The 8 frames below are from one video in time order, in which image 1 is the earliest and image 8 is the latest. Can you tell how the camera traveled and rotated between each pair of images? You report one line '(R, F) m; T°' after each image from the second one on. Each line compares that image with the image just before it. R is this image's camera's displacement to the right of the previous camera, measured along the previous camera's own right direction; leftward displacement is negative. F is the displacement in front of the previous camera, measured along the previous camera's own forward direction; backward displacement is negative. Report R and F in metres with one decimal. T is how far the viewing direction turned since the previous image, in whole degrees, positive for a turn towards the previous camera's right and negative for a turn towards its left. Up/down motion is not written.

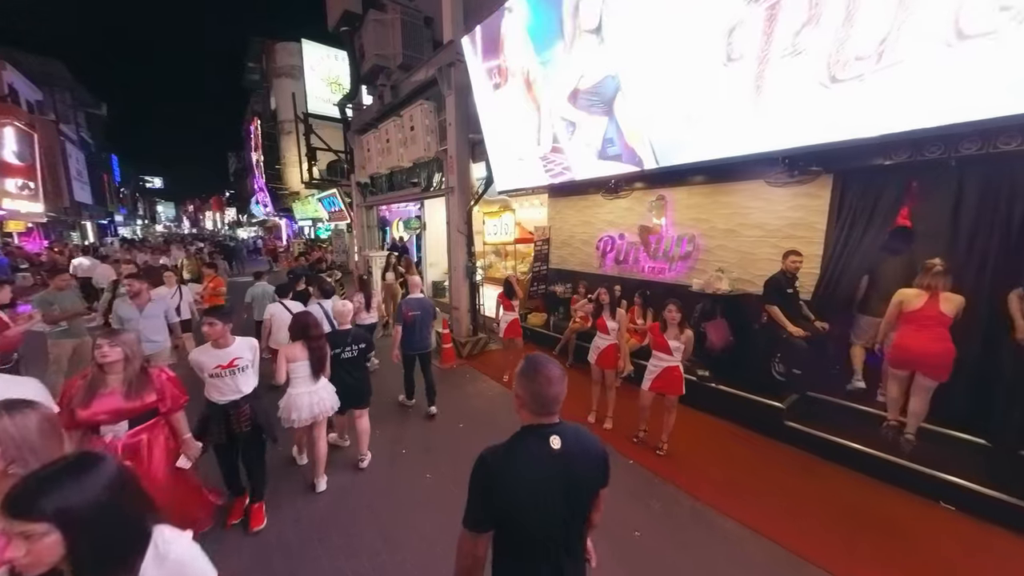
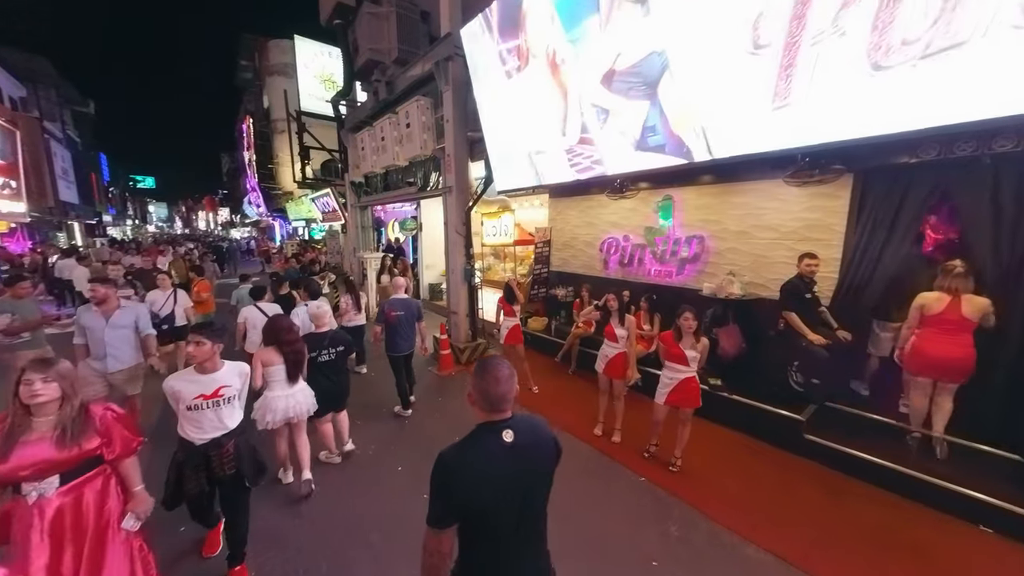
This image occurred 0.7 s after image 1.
(-0.1, +0.3) m; +1°
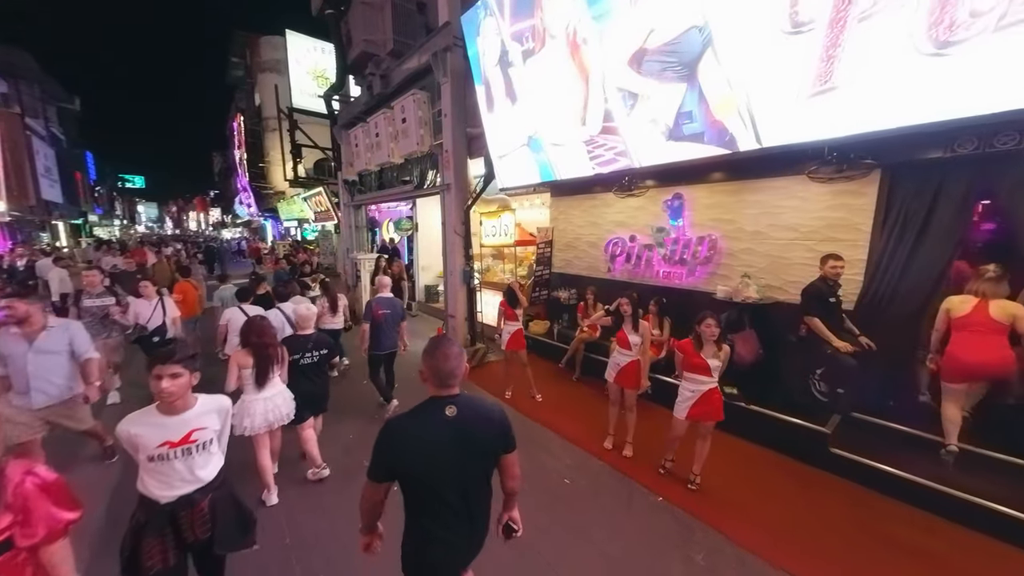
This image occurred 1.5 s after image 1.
(-0.1, +0.3) m; +1°
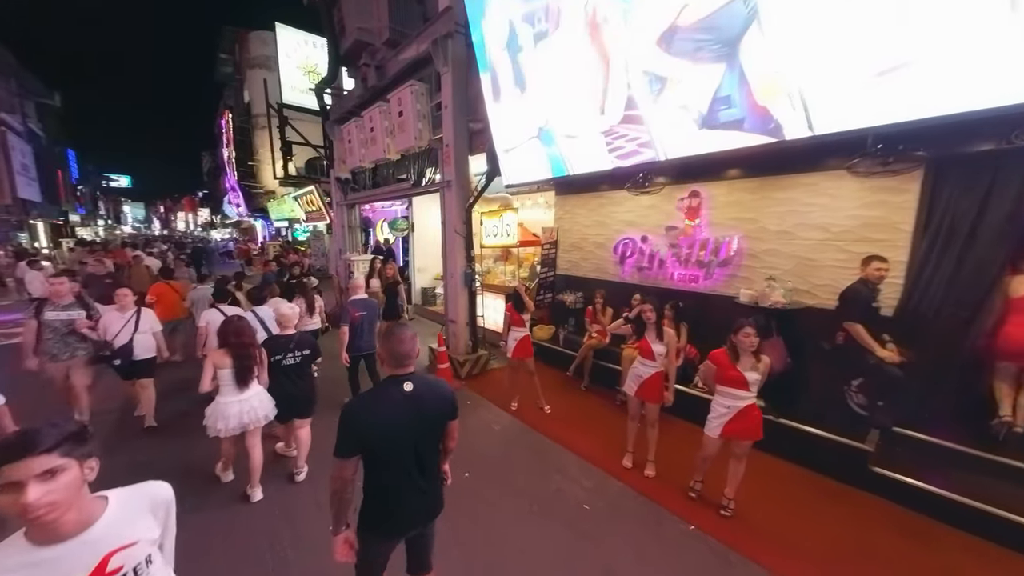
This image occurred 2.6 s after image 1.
(-0.2, +0.4) m; +1°
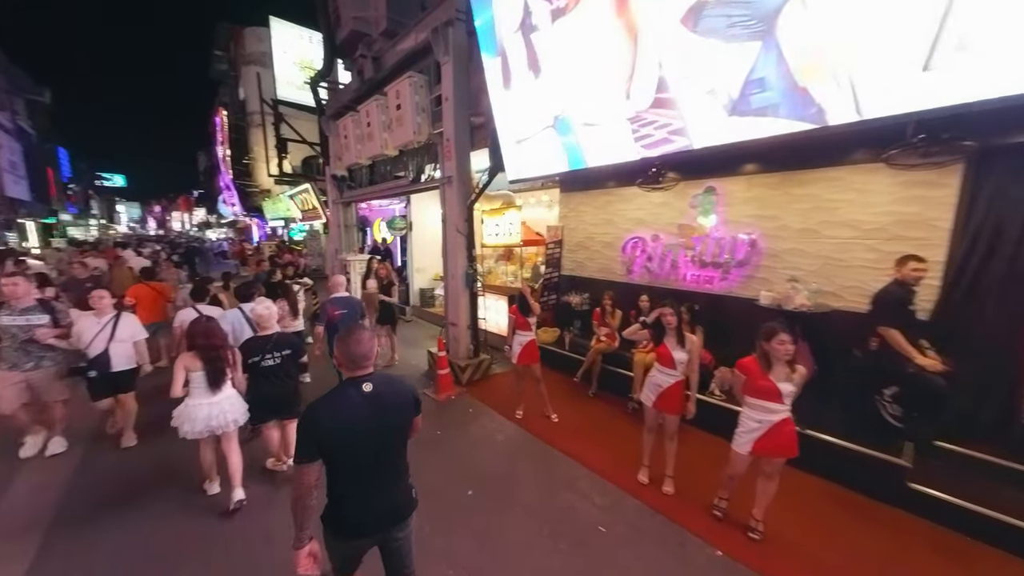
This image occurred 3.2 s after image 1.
(-0.1, +0.3) m; 0°
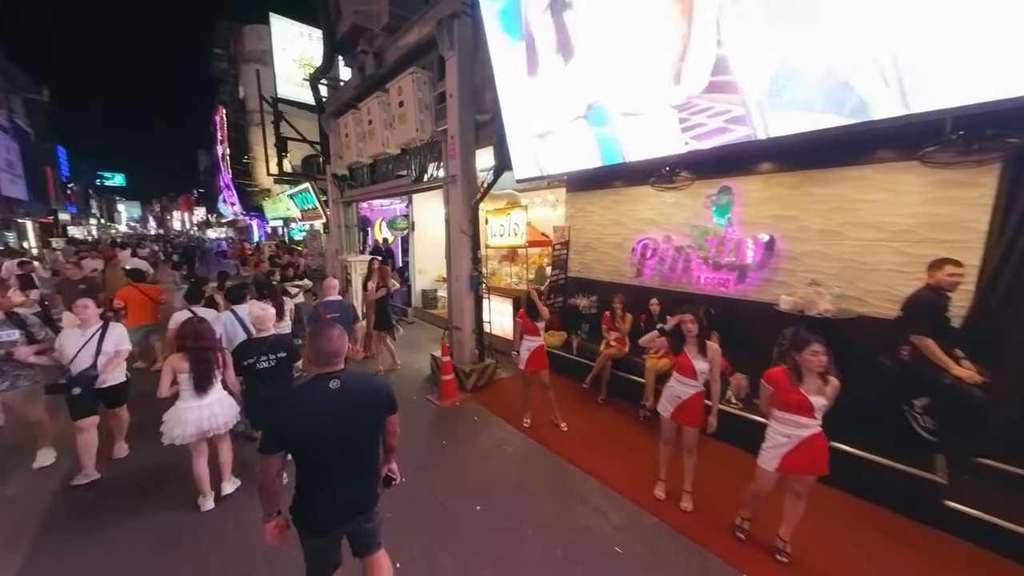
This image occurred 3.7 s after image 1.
(-0.1, +0.2) m; 0°
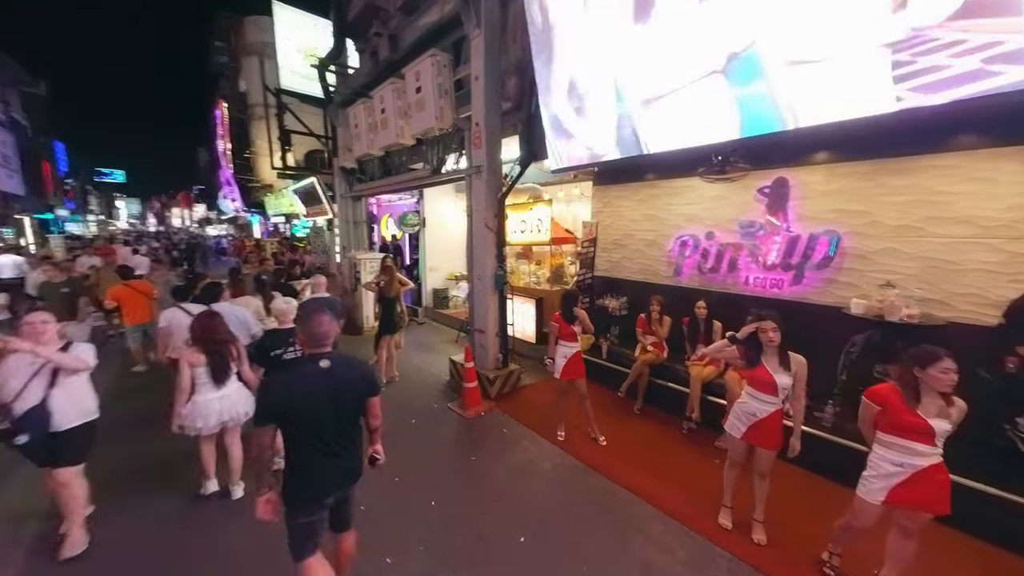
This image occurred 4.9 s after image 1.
(-0.4, +0.4) m; 0°
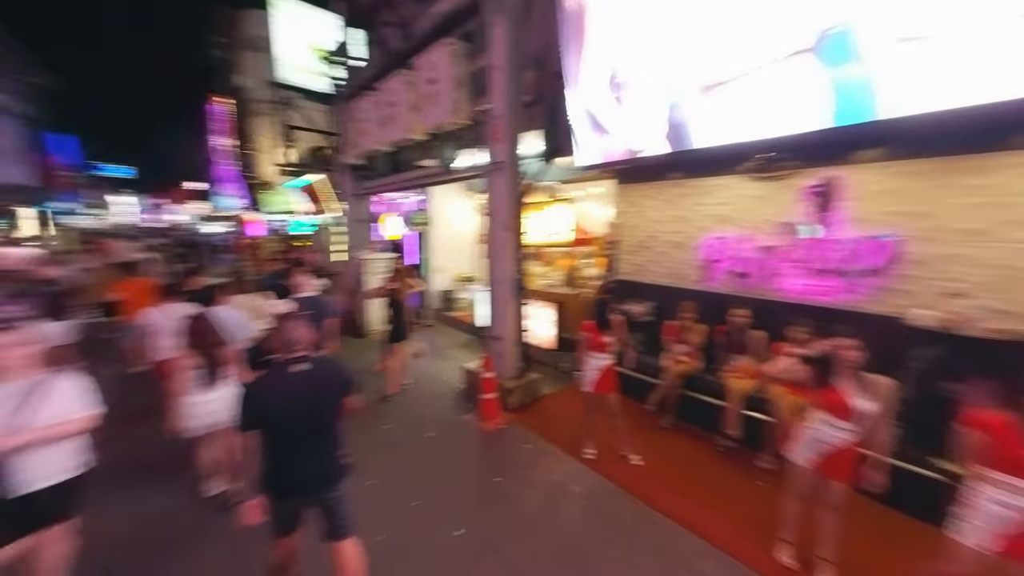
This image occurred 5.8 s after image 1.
(-0.3, +0.3) m; 0°
